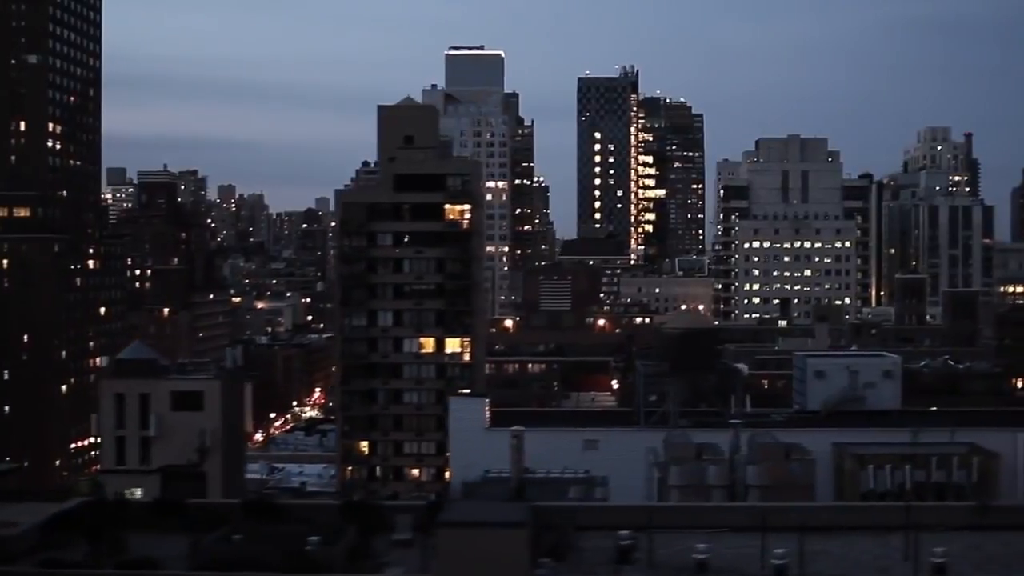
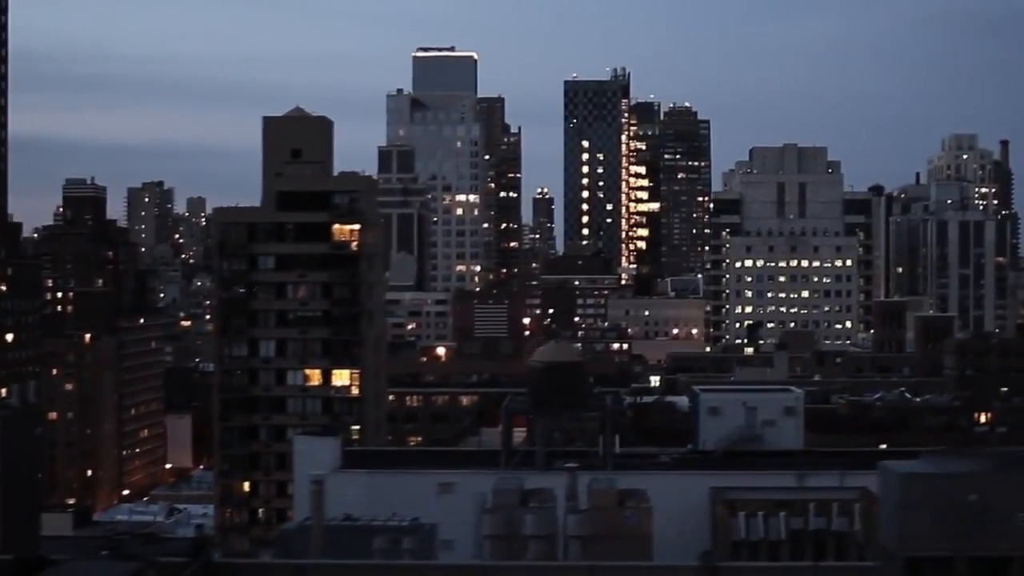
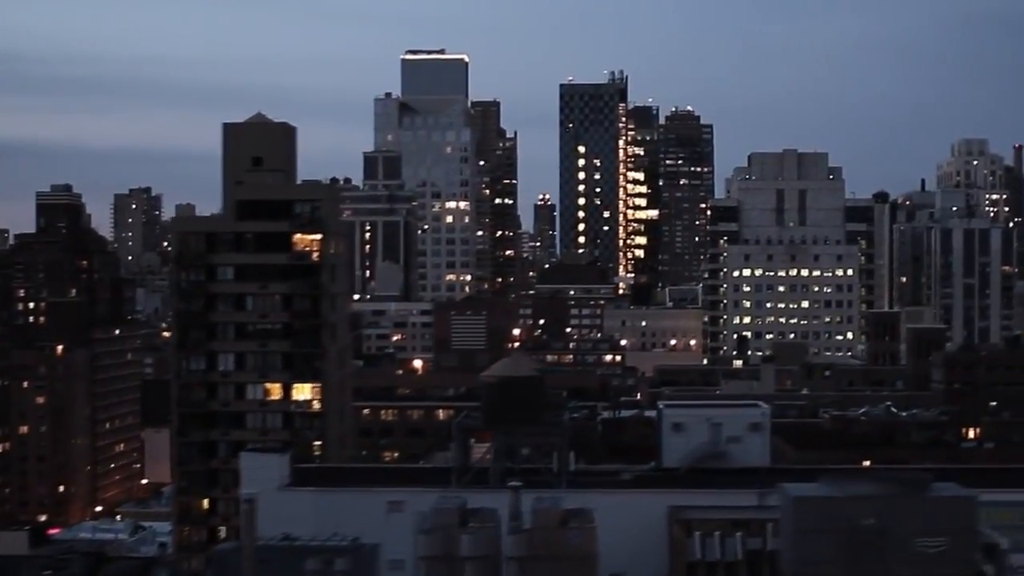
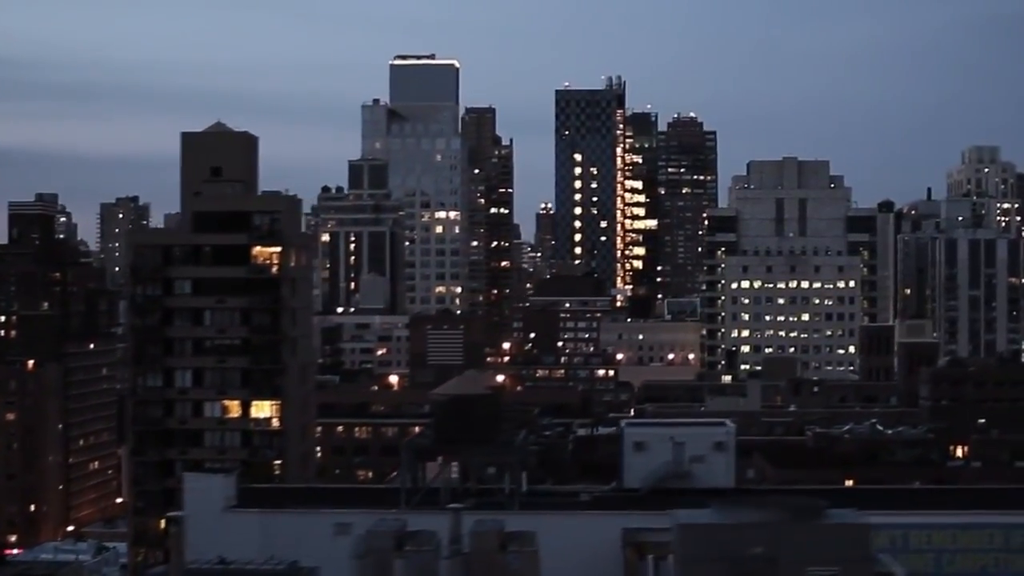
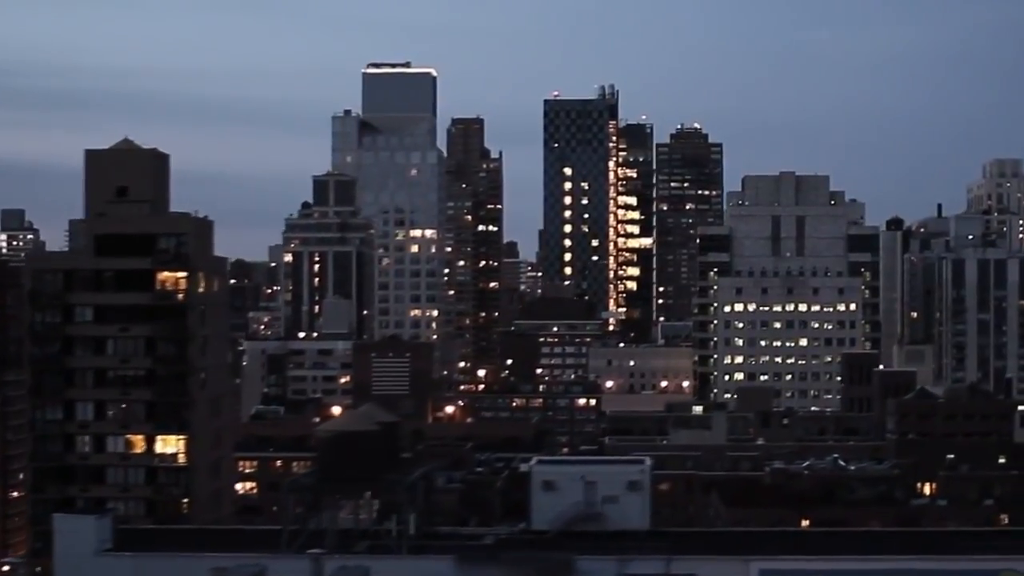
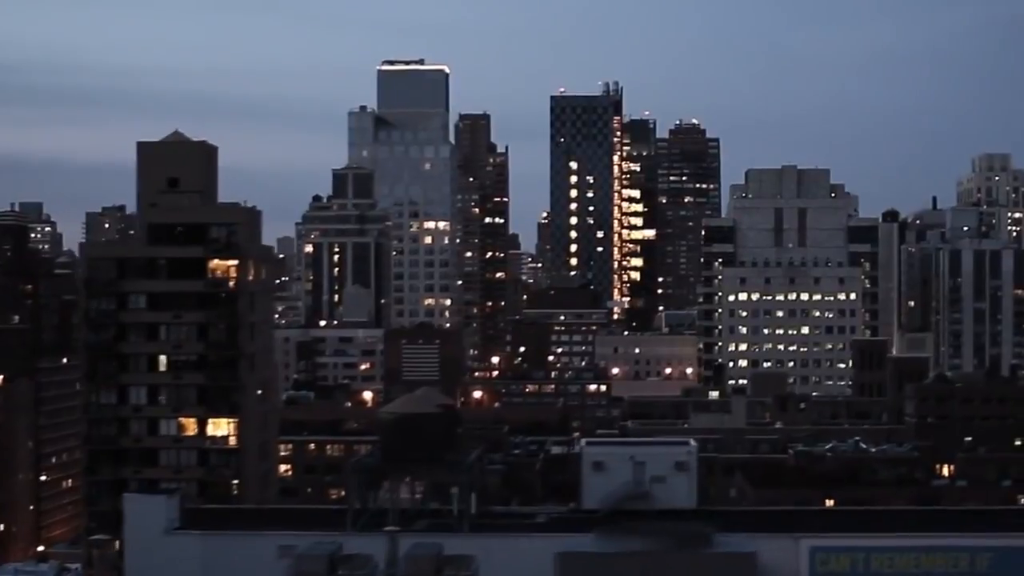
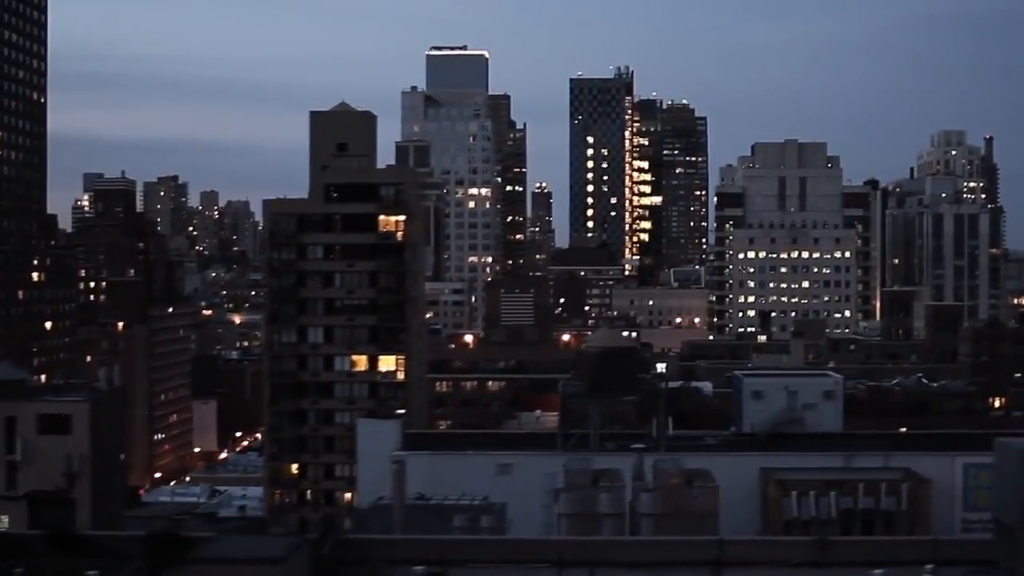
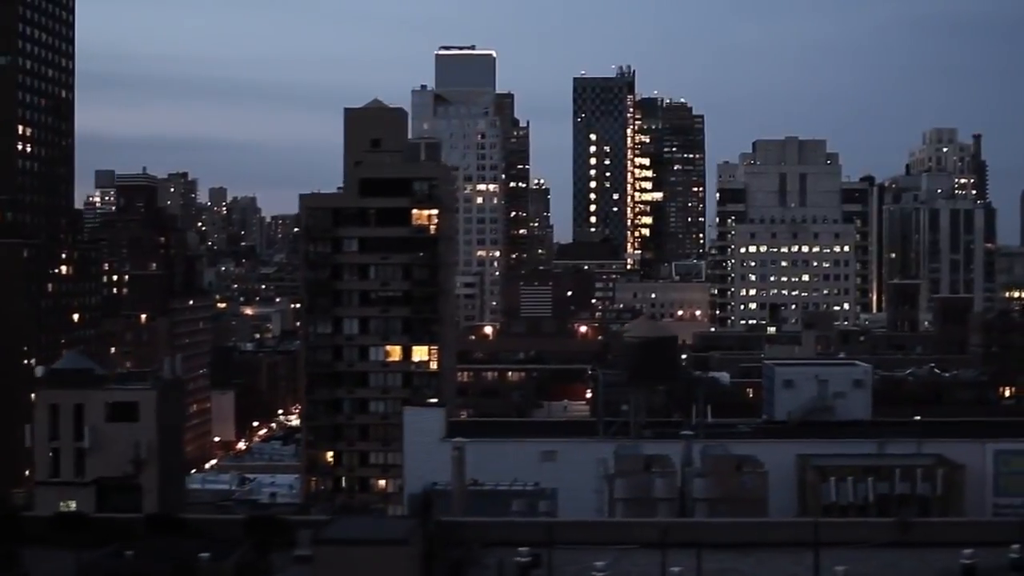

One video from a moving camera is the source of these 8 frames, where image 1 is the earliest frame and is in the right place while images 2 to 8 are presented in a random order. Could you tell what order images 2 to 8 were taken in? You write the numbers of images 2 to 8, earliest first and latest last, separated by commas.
8, 7, 2, 3, 4, 6, 5
